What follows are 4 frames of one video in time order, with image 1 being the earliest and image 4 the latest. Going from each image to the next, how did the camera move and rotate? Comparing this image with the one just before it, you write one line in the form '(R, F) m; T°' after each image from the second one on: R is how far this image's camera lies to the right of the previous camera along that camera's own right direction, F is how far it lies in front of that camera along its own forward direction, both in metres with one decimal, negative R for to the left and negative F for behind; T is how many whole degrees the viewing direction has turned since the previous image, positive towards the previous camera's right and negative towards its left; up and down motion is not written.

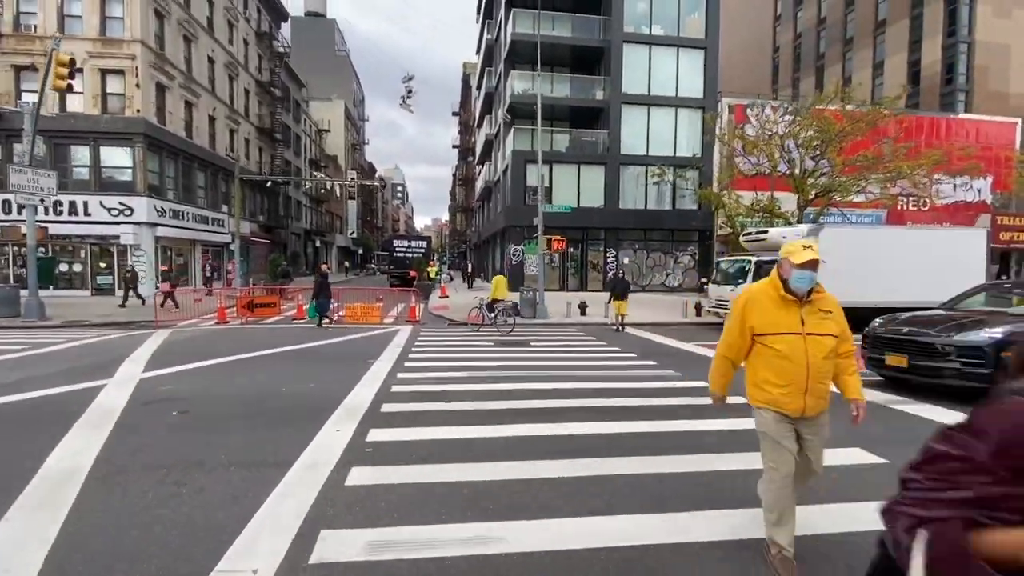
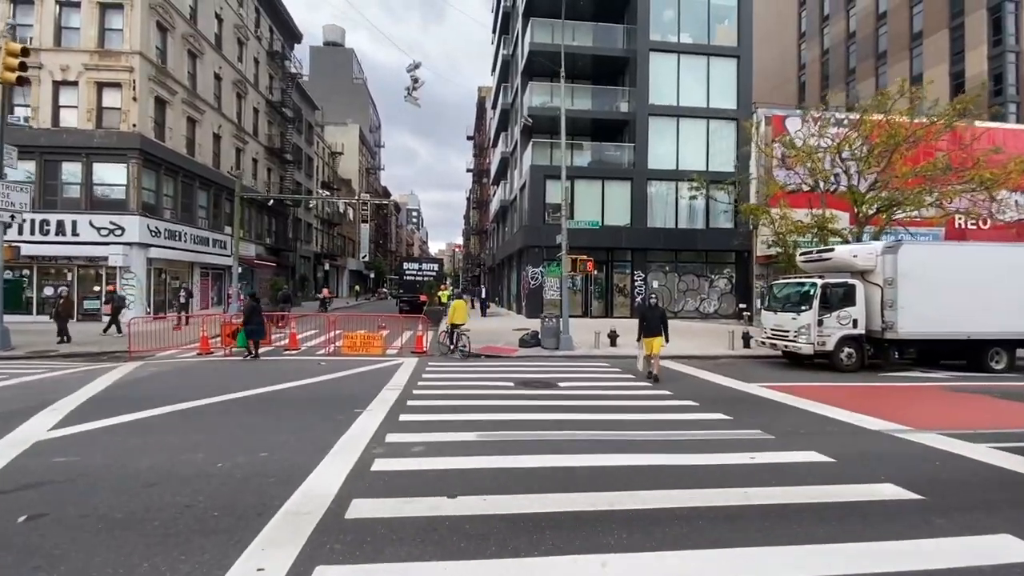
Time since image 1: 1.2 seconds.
(-0.2, +2.2) m; -2°
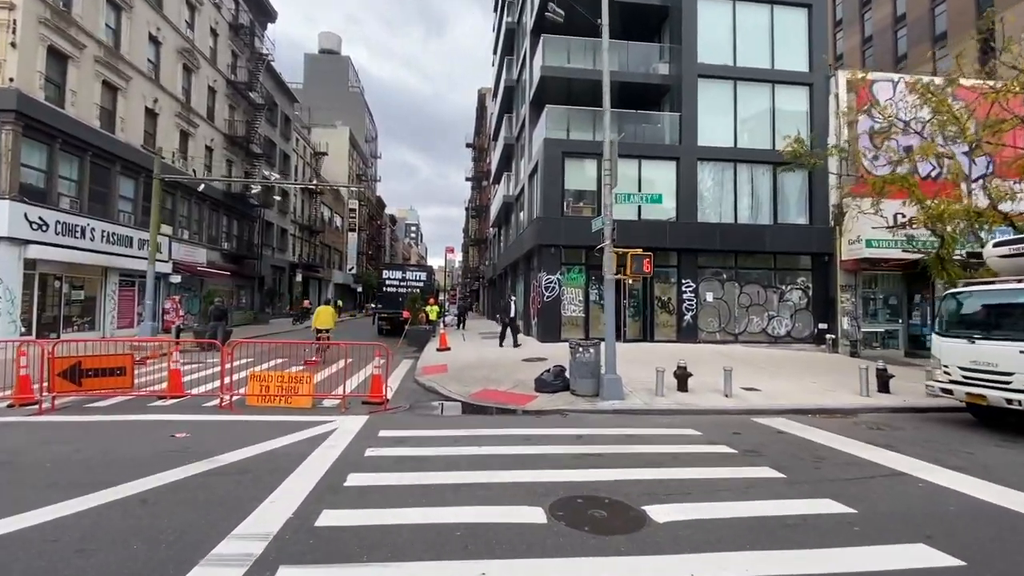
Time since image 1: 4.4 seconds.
(-0.3, +6.0) m; 0°
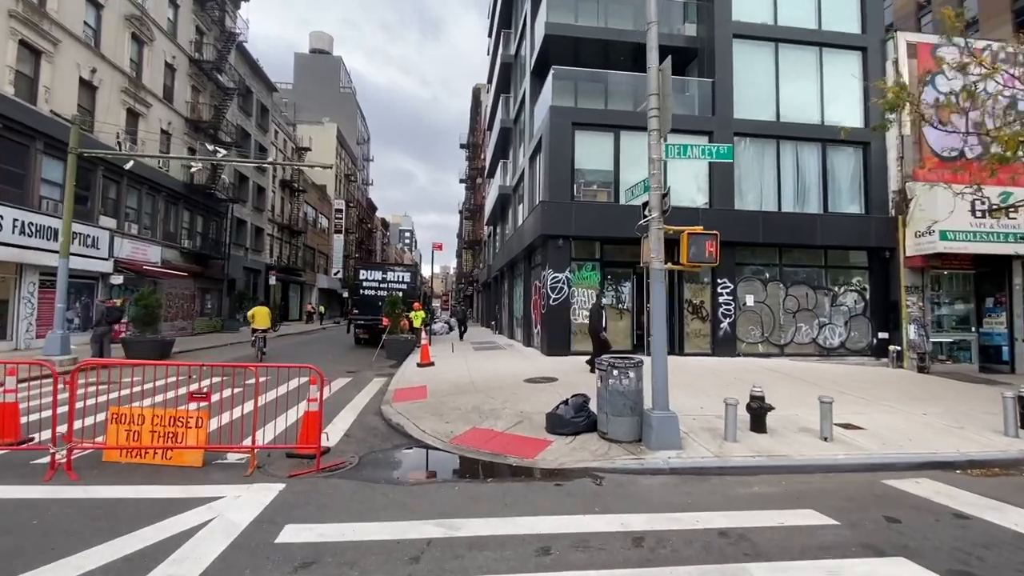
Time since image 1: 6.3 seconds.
(-0.1, +3.3) m; +1°
